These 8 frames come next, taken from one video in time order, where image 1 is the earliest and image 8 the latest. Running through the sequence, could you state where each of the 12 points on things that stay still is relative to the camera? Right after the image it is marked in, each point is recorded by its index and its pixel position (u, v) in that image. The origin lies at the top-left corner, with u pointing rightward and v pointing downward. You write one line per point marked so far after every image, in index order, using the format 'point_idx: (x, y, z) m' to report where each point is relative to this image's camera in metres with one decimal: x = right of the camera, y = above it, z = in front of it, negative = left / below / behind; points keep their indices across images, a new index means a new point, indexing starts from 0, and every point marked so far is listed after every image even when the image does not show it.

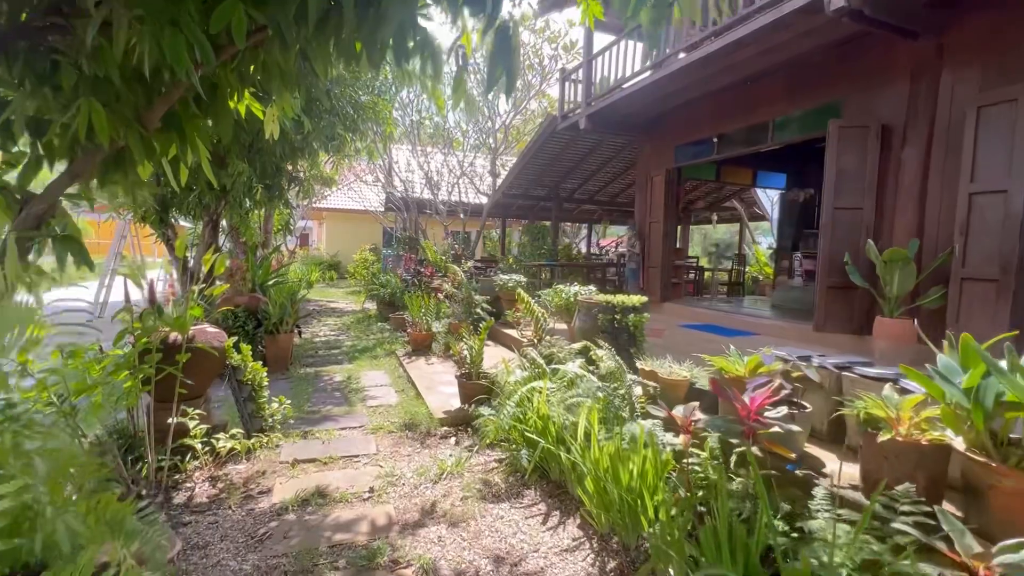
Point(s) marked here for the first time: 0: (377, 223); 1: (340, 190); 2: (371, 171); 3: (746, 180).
0: (-5.0, +2.4, +17.3) m
1: (-6.3, +3.6, +17.0) m
2: (-4.1, +3.3, +13.4) m
3: (+4.1, +1.9, +8.1) m
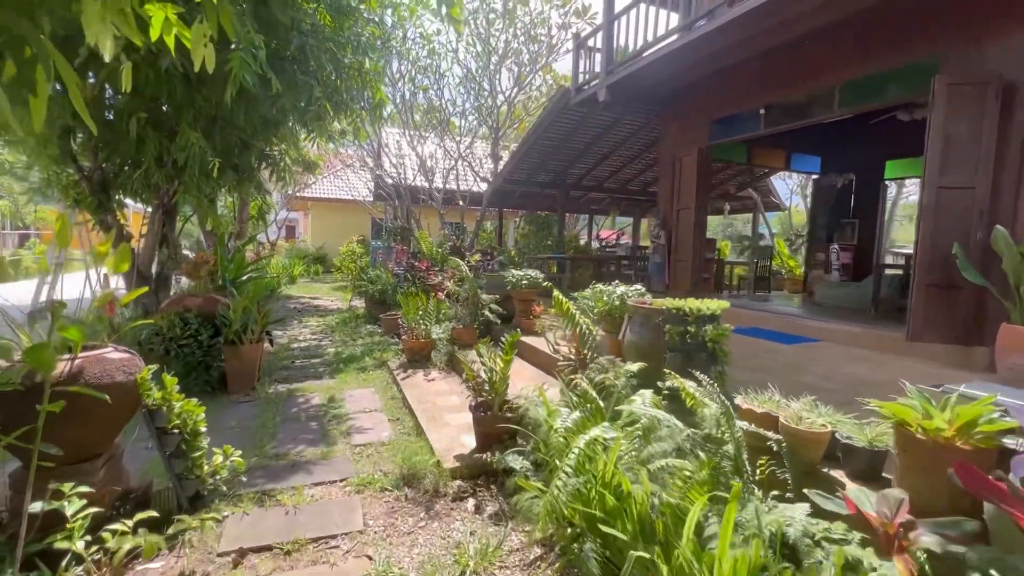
0: (-5.1, +2.6, +16.2) m
1: (-6.4, +3.7, +16.0) m
2: (-4.1, +3.4, +12.4) m
3: (+4.2, +1.9, +7.3) m
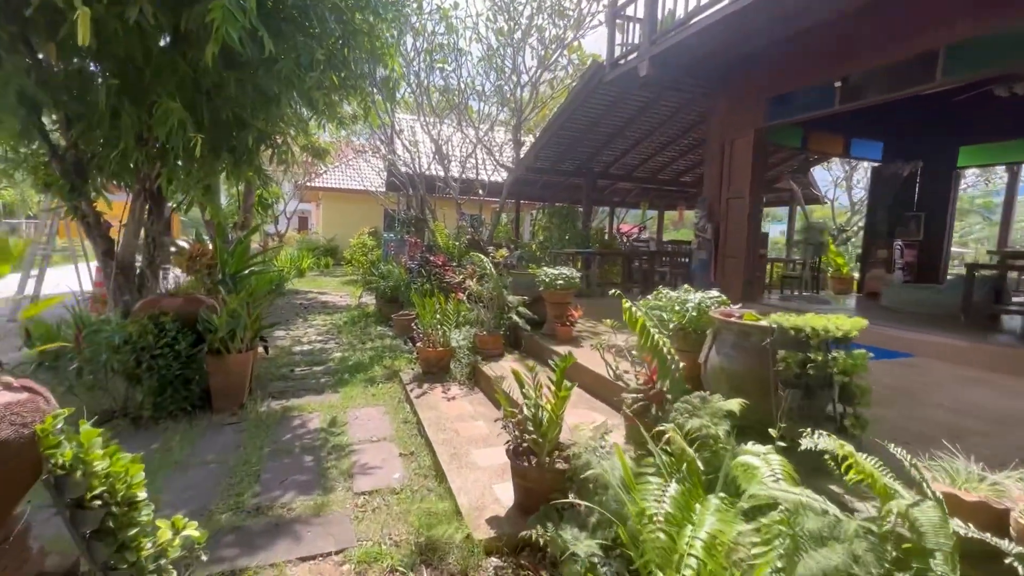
0: (-4.5, +2.8, +15.7) m
1: (-5.8, +4.0, +15.4) m
2: (-3.6, +3.6, +11.8) m
3: (+4.5, +1.9, +6.5) m
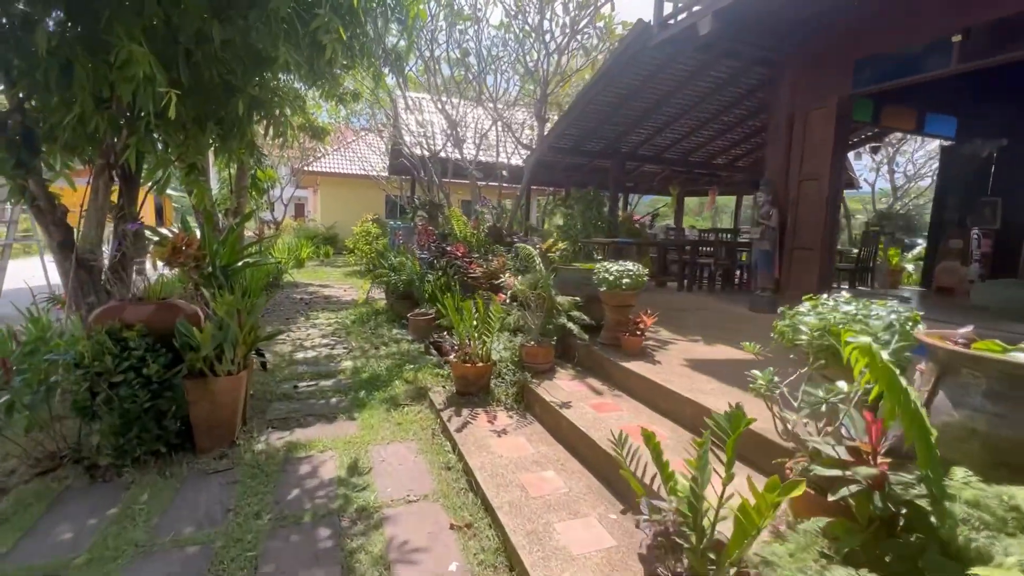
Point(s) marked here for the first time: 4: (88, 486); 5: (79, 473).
0: (-4.2, +3.1, +14.8) m
1: (-5.5, +4.3, +14.5) m
2: (-3.2, +3.8, +10.9) m
3: (+4.9, +2.0, +5.7) m
4: (-2.0, -0.9, +2.2) m
5: (-2.1, -0.9, +2.3) m
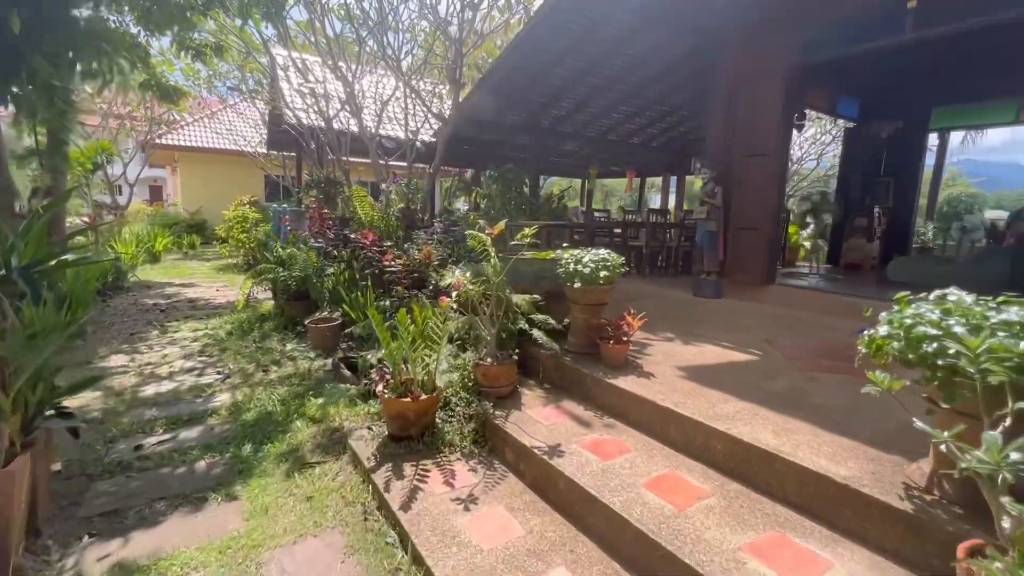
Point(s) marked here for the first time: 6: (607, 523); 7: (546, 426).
0: (-6.9, +3.3, +12.7) m
1: (-8.1, +4.3, +12.1) m
2: (-5.2, +3.9, +9.1) m
3: (+3.9, +2.3, +5.8) m
4: (-2.0, -1.1, +1.0) m
5: (-2.1, -1.0, +1.1) m
6: (+0.3, -0.8, +1.6) m
7: (+0.2, -0.6, +2.2) m
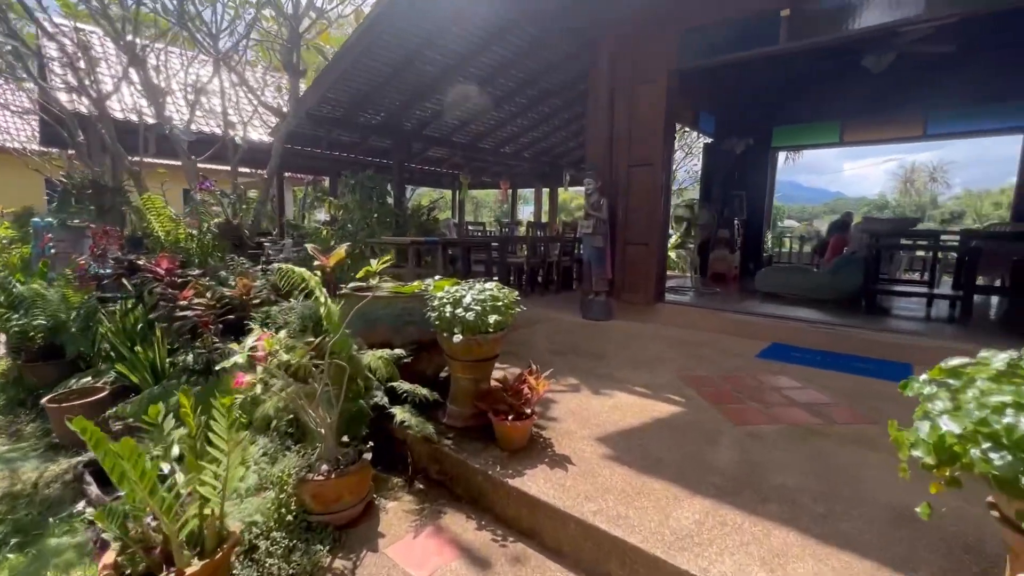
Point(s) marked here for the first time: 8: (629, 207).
0: (-10.0, +2.5, +9.7) m
1: (-11.1, +3.5, +8.8) m
2: (-7.5, +3.2, +6.6) m
3: (+2.2, +2.1, +5.9) m
4: (-2.0, -1.3, -0.3) m
5: (-2.1, -1.3, -0.3) m
6: (+0.1, -1.0, +0.8) m
7: (-0.3, -0.8, +1.3) m
8: (+1.0, +0.7, +4.2) m
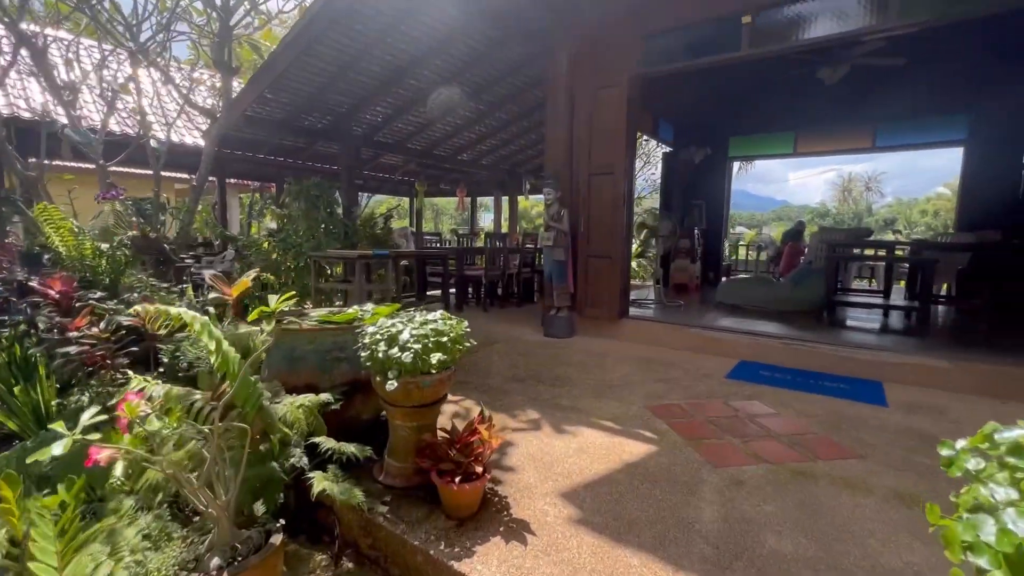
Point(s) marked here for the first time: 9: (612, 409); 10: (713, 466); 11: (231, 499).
0: (-10.8, +2.1, +8.6) m
1: (-11.9, +3.2, +7.7) m
2: (-8.0, +3.0, +5.8) m
3: (+1.7, +2.0, +5.8) m
4: (-2.0, -1.4, -0.8) m
5: (-2.1, -1.4, -0.8) m
6: (0.0, -1.1, +0.5) m
7: (-0.4, -0.9, +1.0) m
8: (+0.7, +0.6, +4.0) m
9: (+0.5, -0.6, +2.4) m
10: (+0.8, -0.7, +1.8) m
11: (-0.8, -0.6, +1.3) m
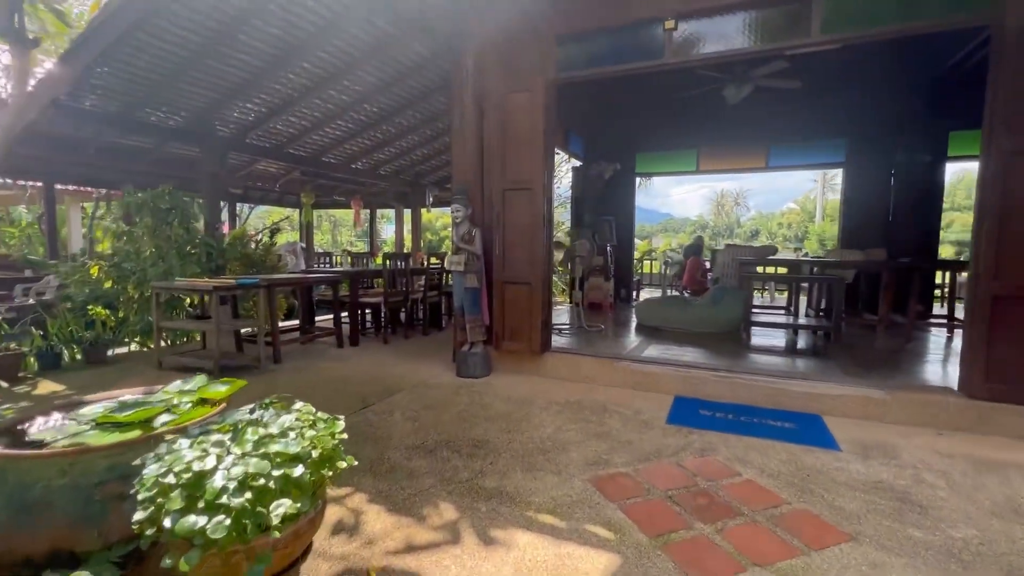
0: (-12.3, +1.5, +5.8) m
1: (-13.1, +2.5, +4.7) m
2: (-9.0, +2.5, +3.6) m
3: (+0.6, +1.7, +5.5) m
4: (-1.6, -1.6, -1.8) m
5: (-1.8, -1.5, -1.8) m
6: (0.0, -1.2, -0.1) m
7: (-0.4, -1.1, +0.3) m
8: (0.0, +0.4, +3.5) m
9: (+0.1, -0.8, +1.9) m
10: (+0.5, -0.9, +1.4) m
11: (-0.9, -0.8, +0.5) m
